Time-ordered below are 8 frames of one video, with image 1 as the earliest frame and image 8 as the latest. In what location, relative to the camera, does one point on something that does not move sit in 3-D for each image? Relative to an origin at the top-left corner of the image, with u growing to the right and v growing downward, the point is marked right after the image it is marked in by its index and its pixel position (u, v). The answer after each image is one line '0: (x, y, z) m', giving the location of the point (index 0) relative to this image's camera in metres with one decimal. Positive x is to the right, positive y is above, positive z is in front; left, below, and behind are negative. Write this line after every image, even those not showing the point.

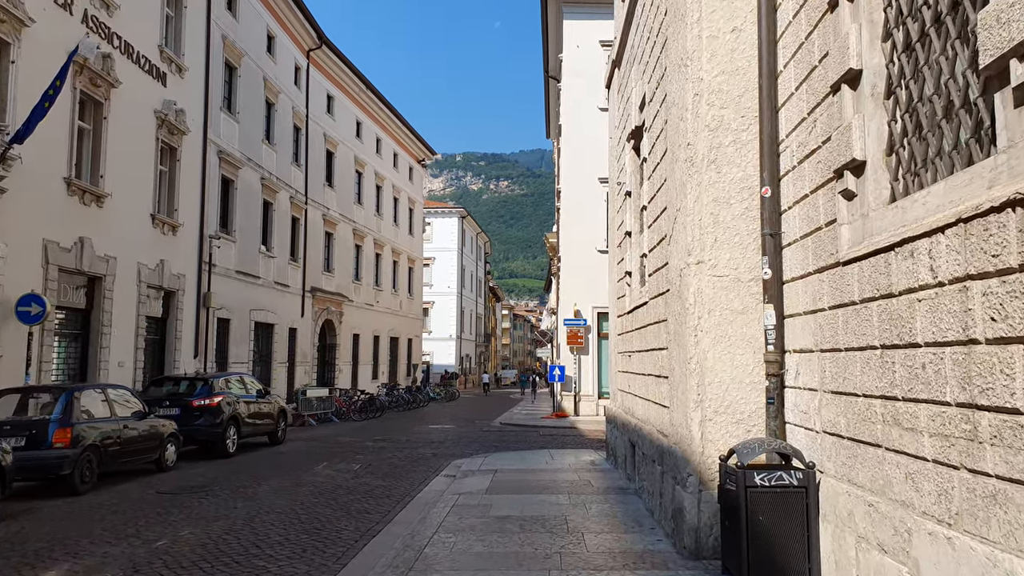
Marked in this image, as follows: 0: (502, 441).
0: (-0.2, -3.6, +16.8) m
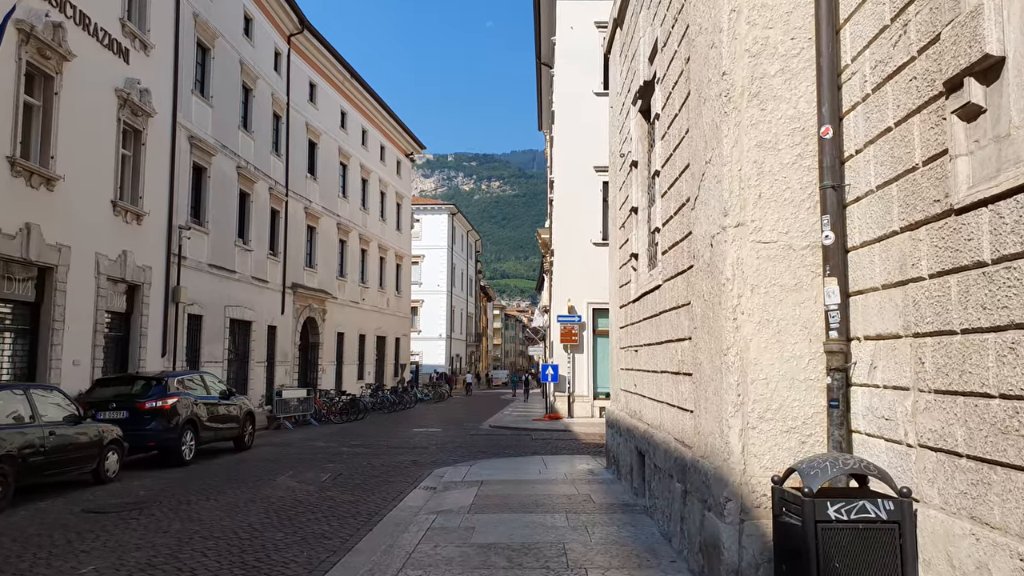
0: (-0.4, -3.4, +15.5) m
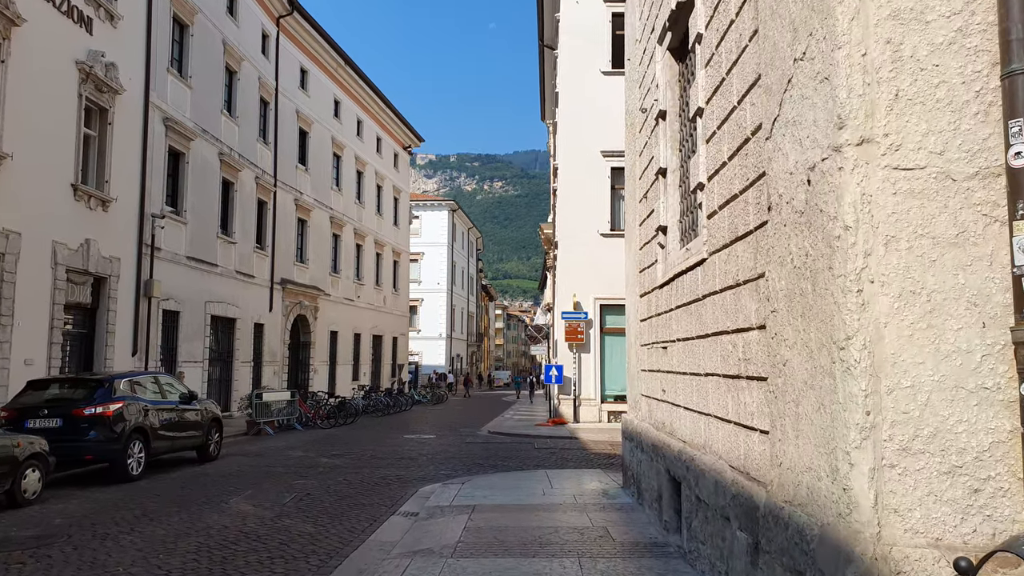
0: (-0.4, -3.2, +13.8) m
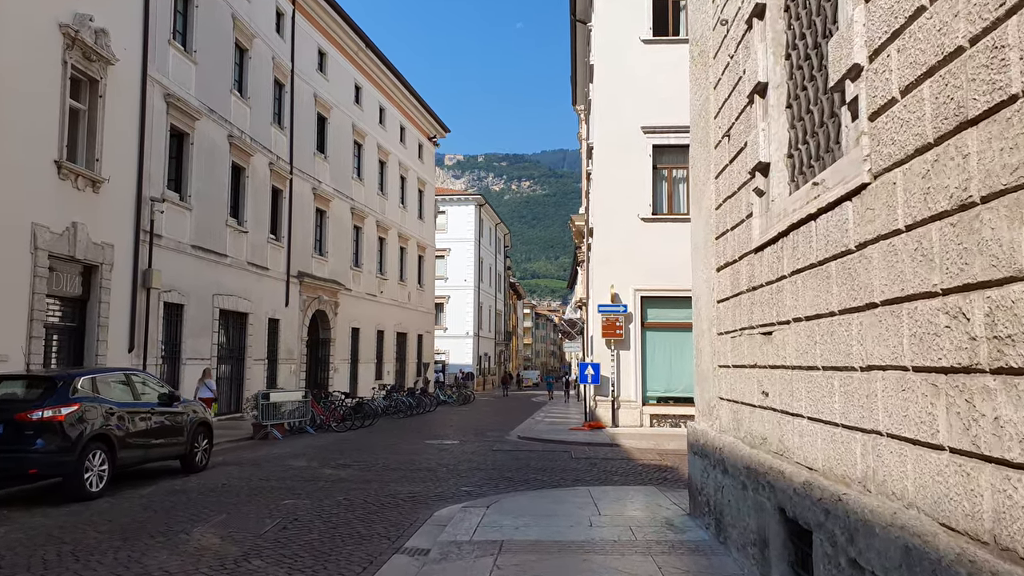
0: (+0.2, -3.0, +11.9) m
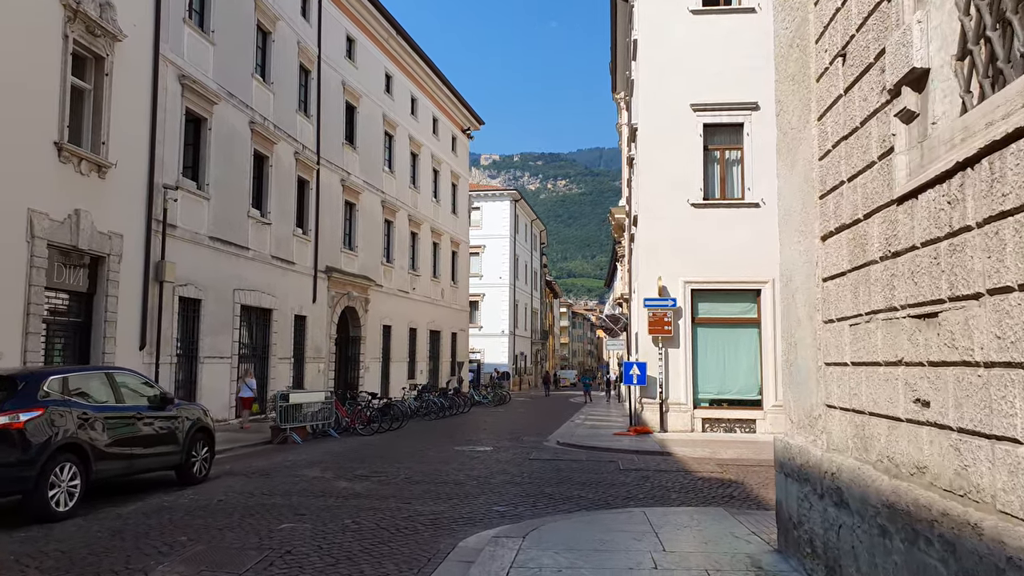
0: (+0.7, -2.8, +10.4) m
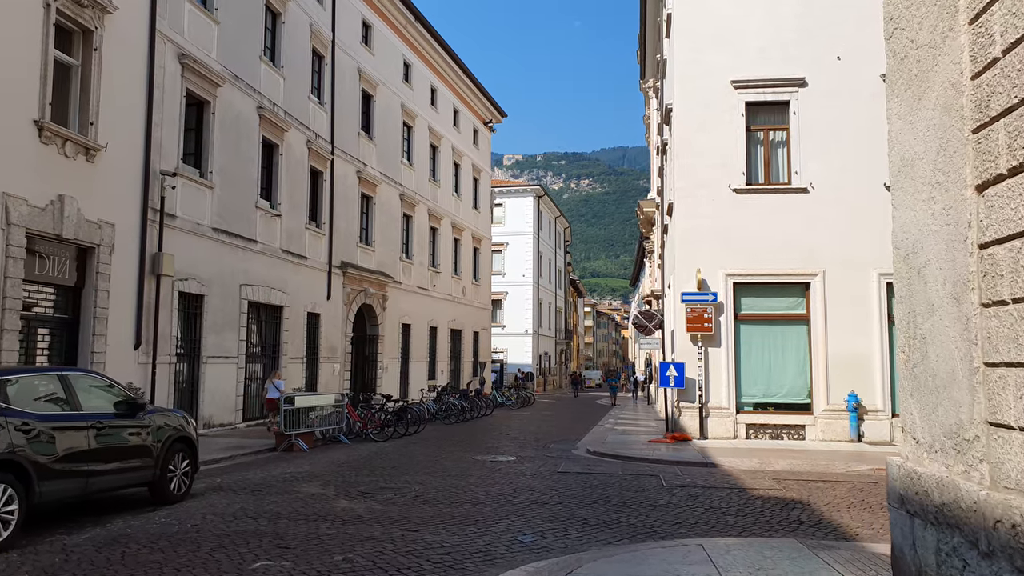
0: (+1.1, -2.6, +8.9) m
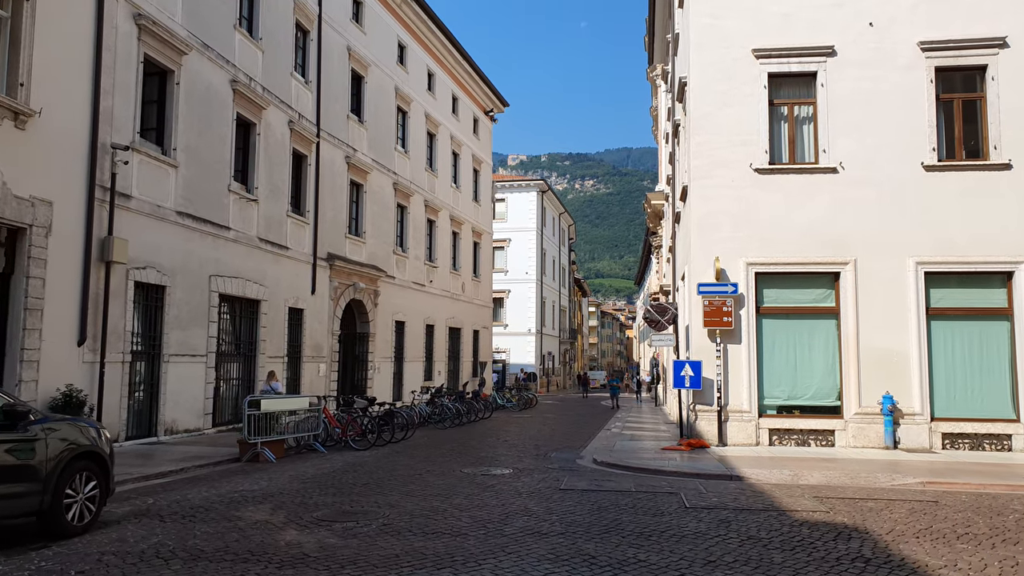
0: (+1.0, -2.4, +7.1) m
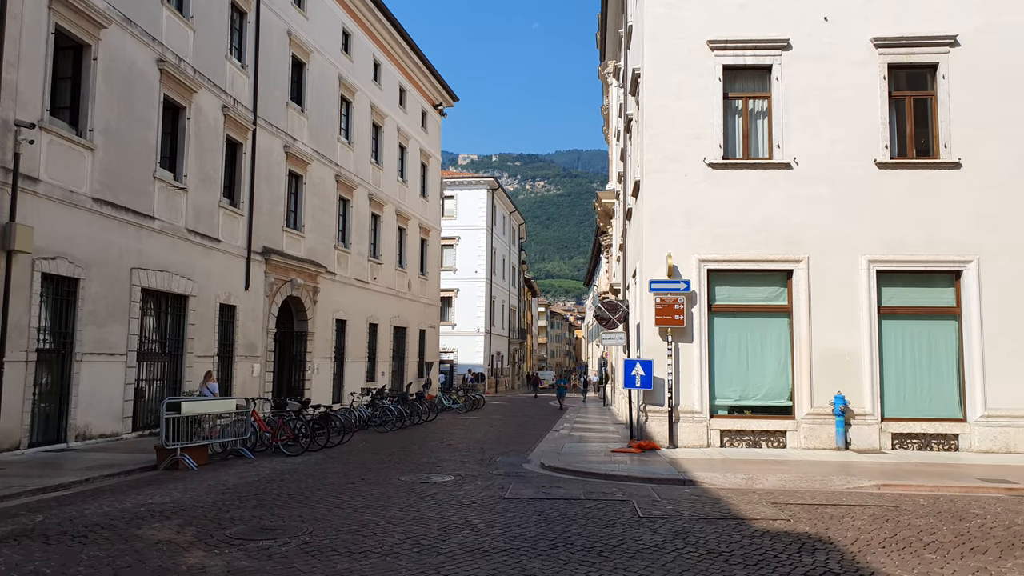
0: (+0.4, -2.3, +6.4) m
